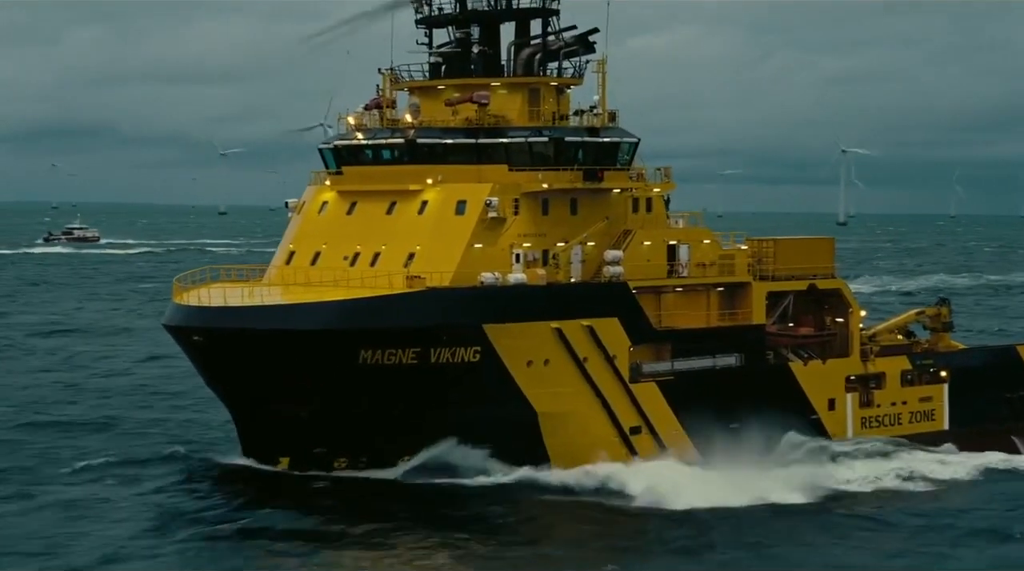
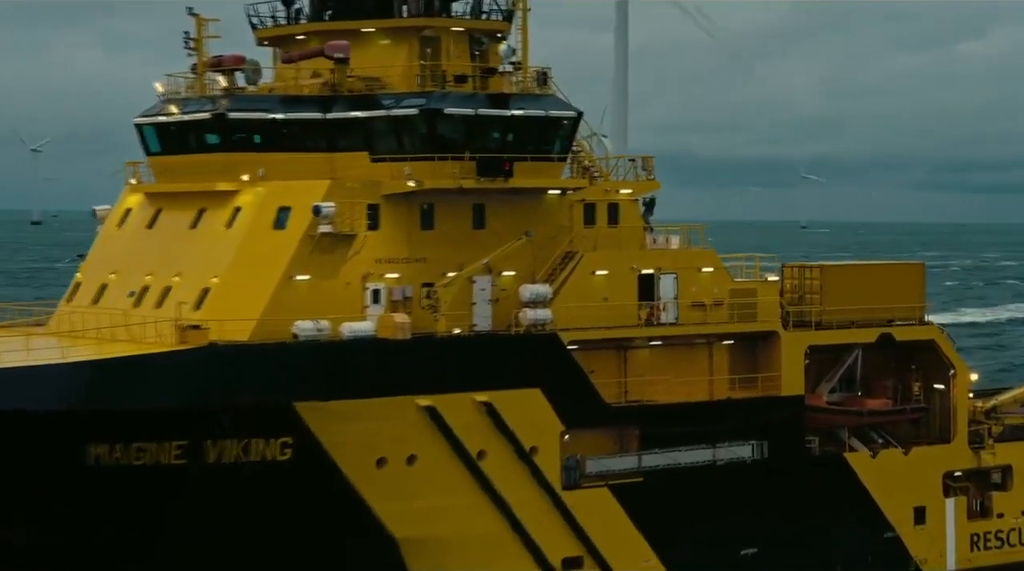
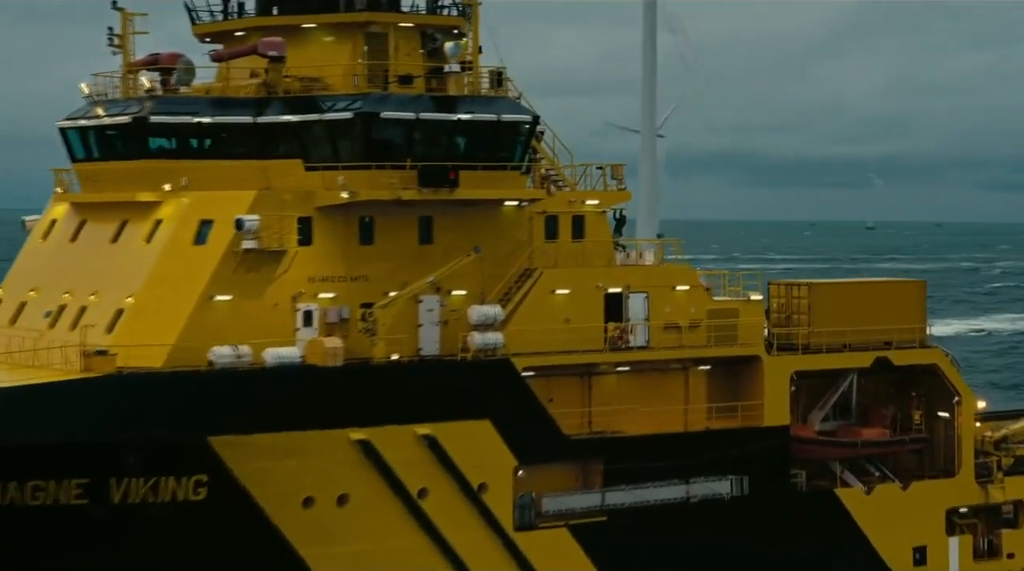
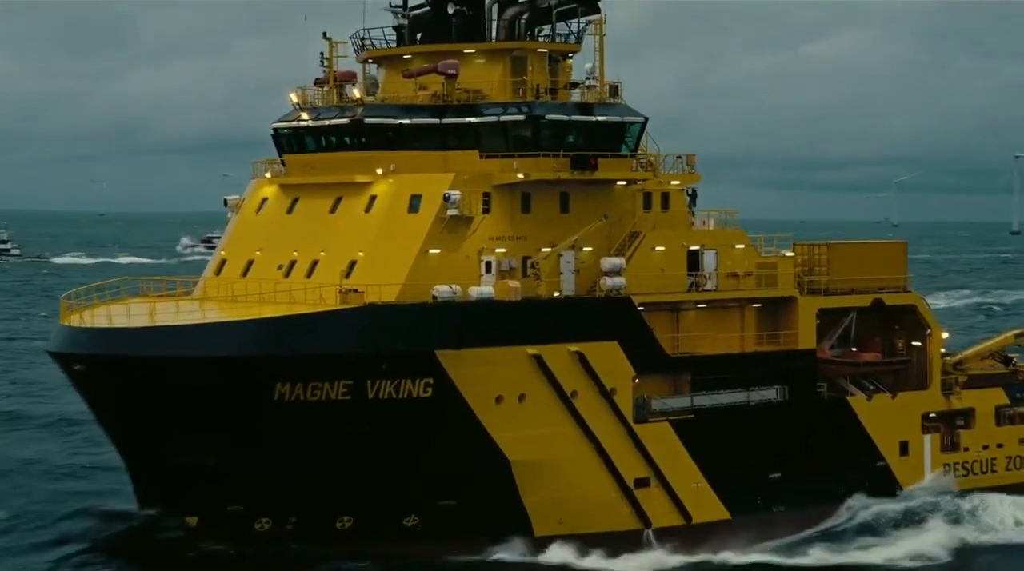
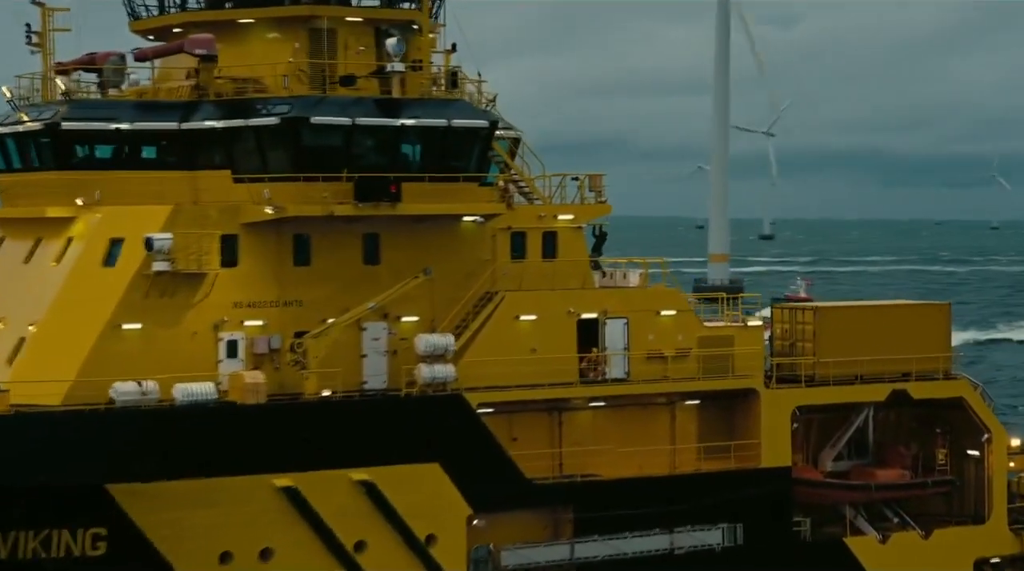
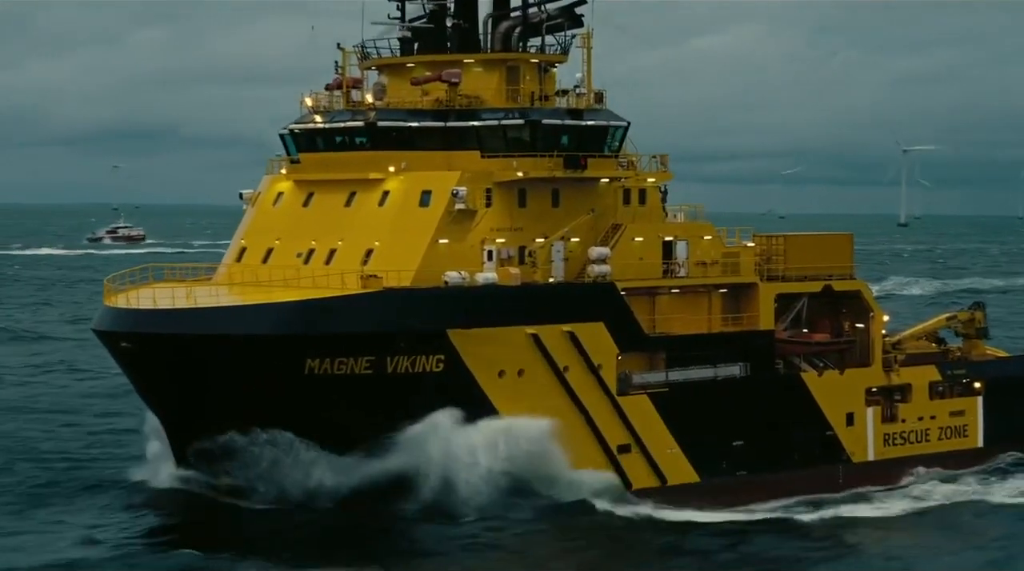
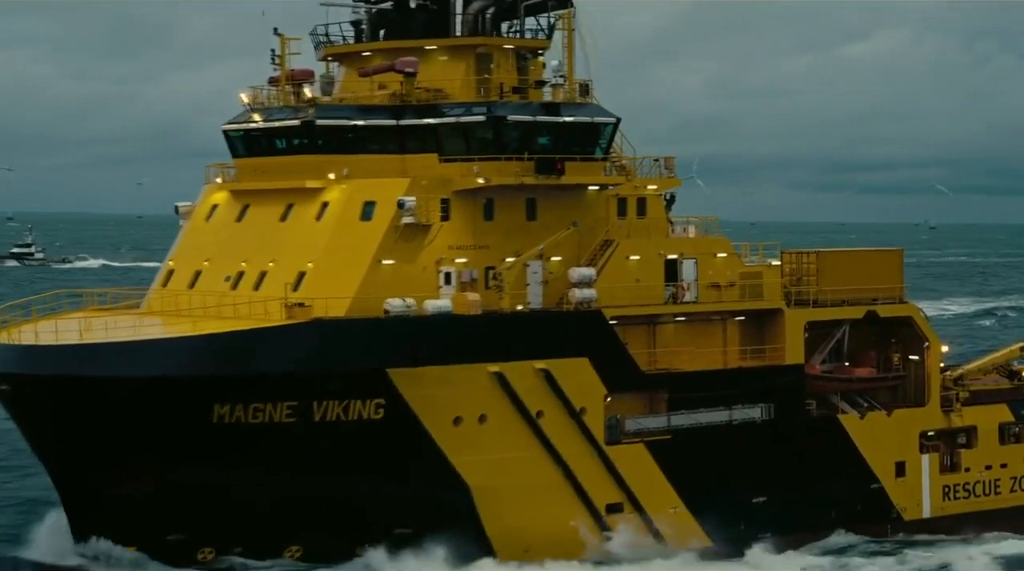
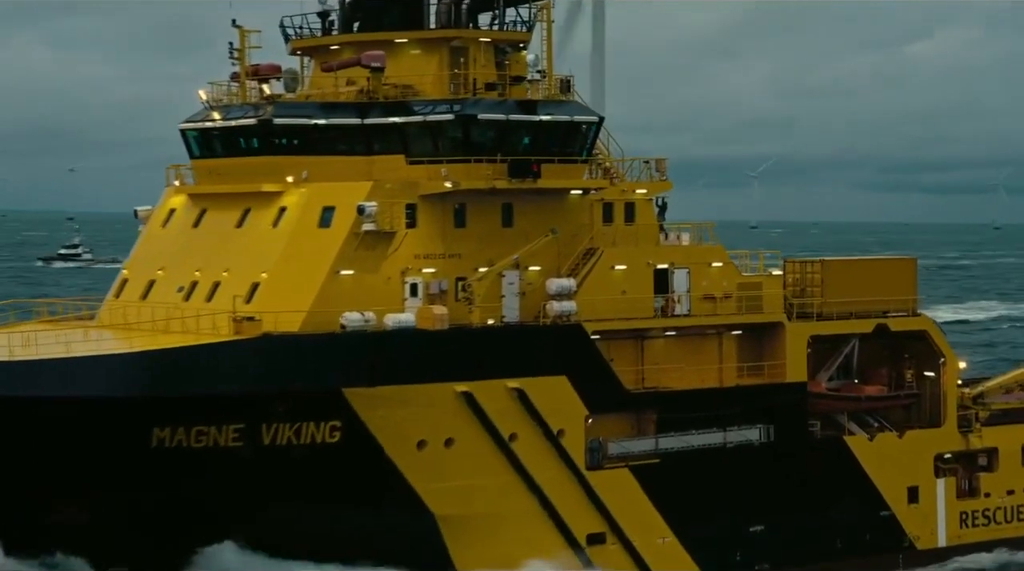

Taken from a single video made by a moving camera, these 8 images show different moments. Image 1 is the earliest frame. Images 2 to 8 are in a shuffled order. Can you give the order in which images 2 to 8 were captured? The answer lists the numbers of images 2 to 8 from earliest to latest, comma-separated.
6, 4, 7, 8, 2, 3, 5
